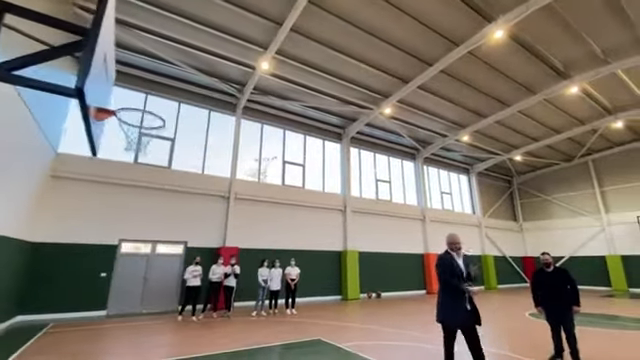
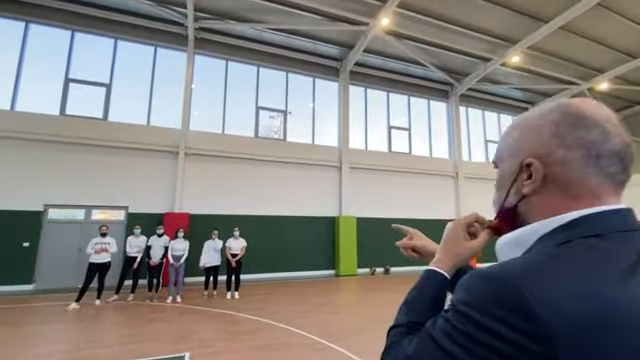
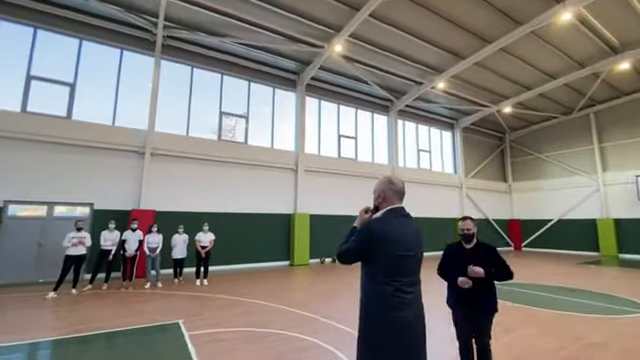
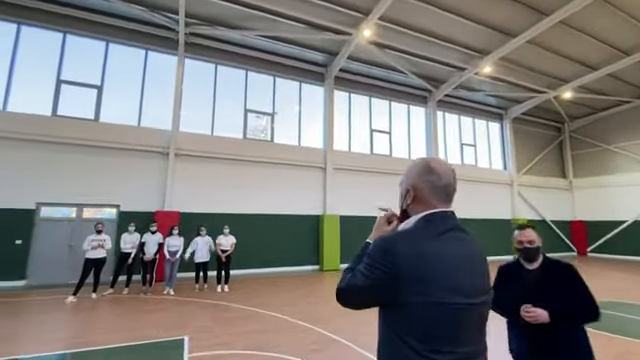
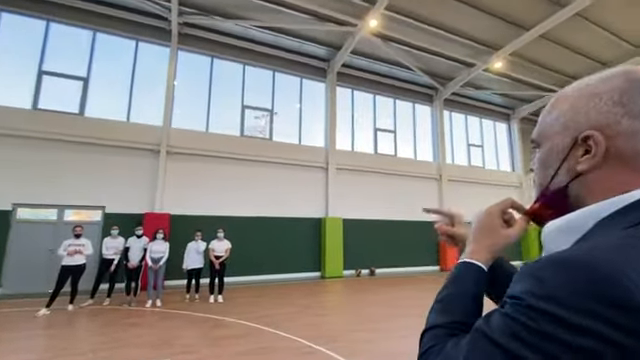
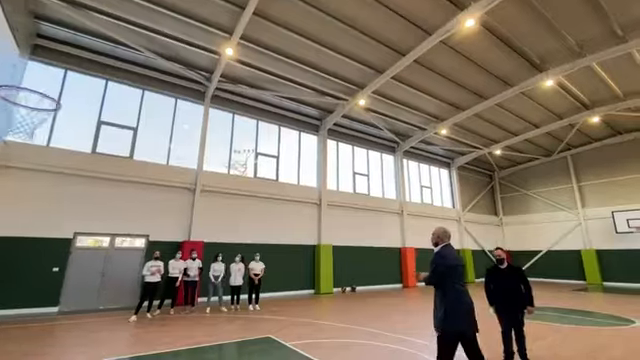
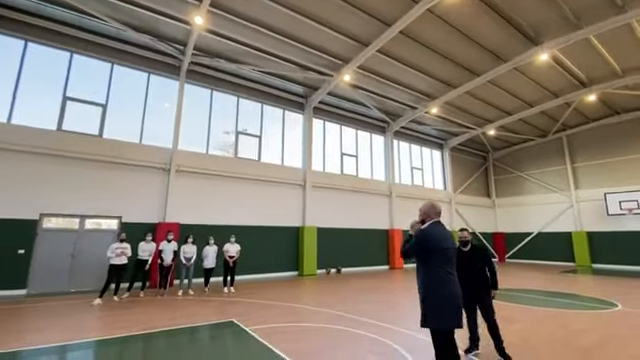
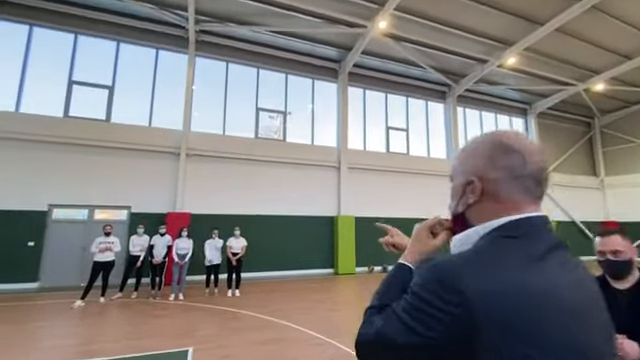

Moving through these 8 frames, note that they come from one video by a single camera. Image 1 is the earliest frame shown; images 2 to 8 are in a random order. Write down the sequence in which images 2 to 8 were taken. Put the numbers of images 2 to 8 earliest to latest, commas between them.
6, 7, 3, 4, 8, 2, 5
